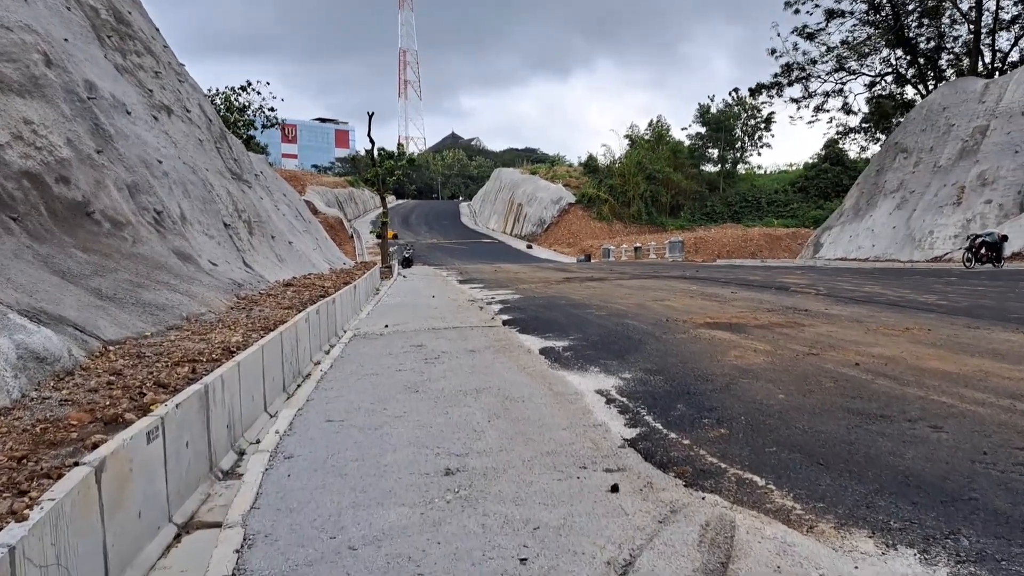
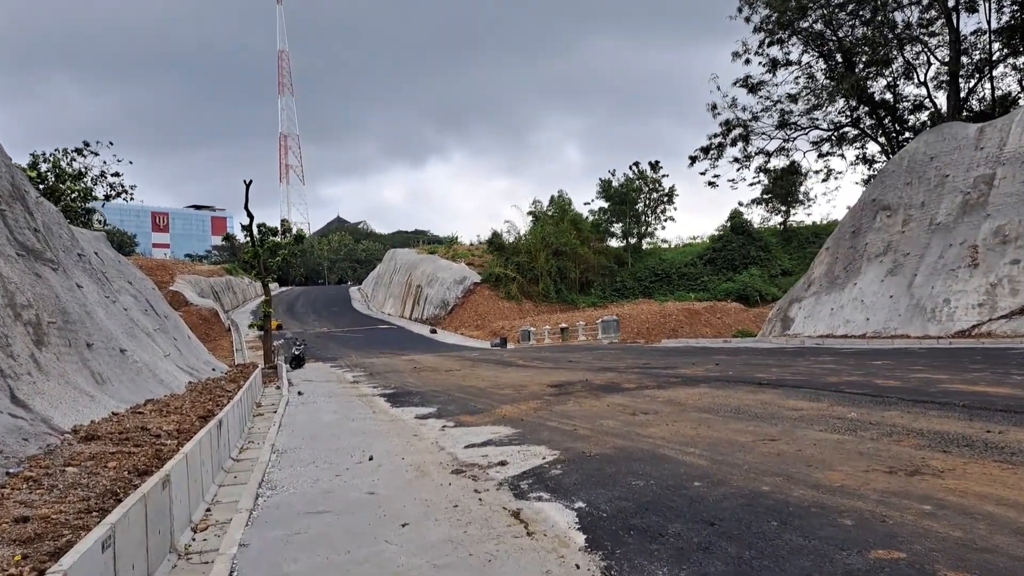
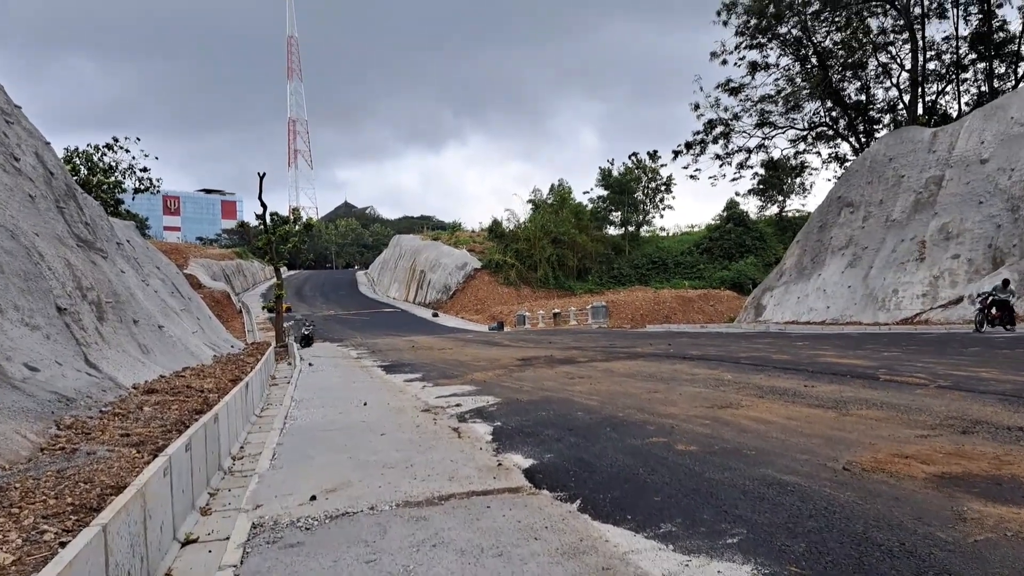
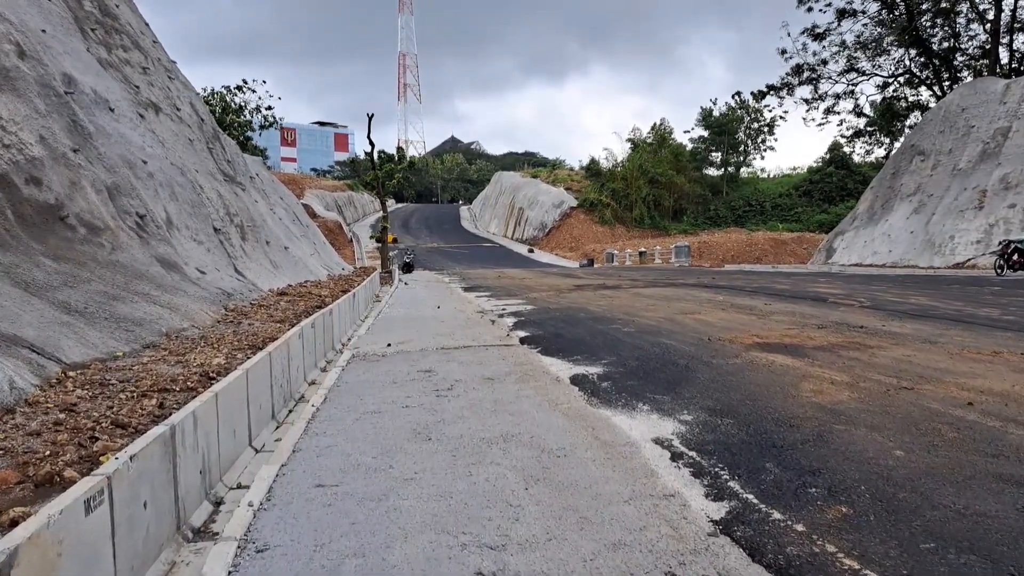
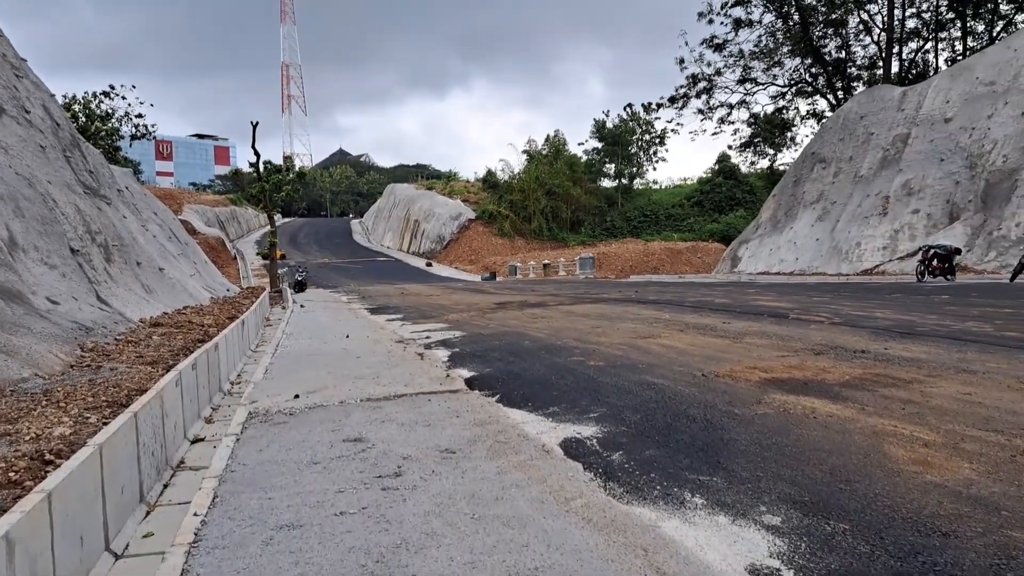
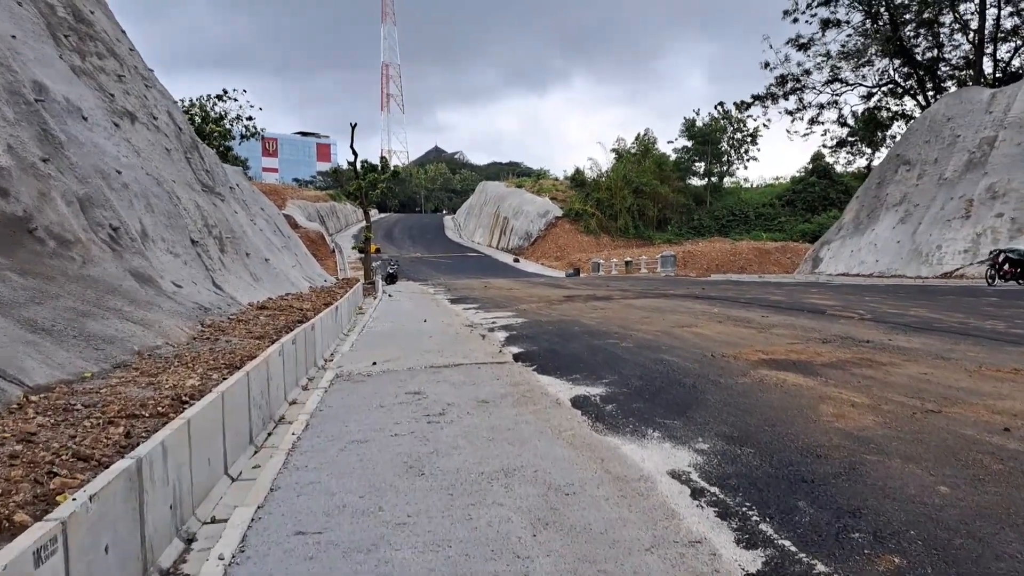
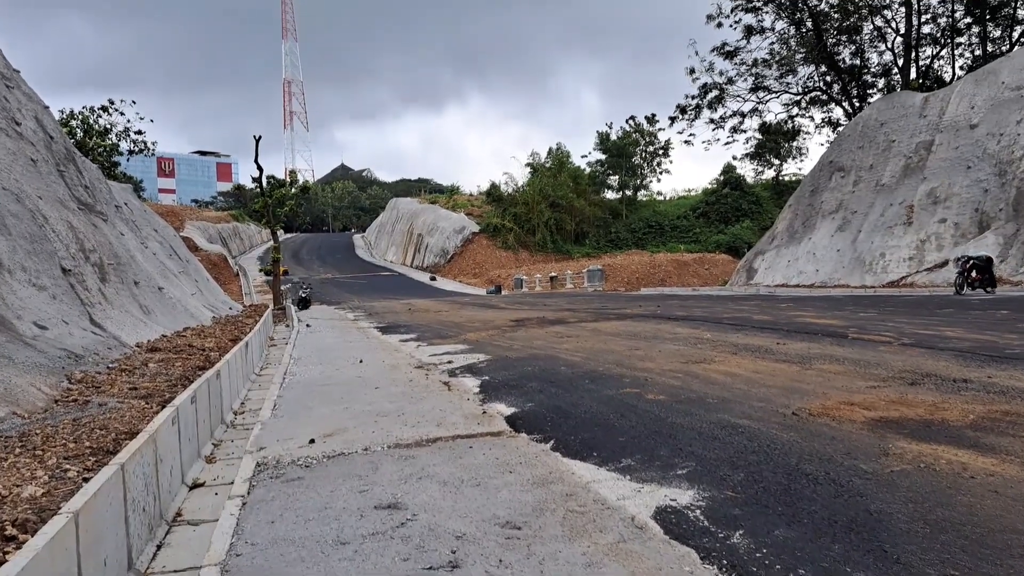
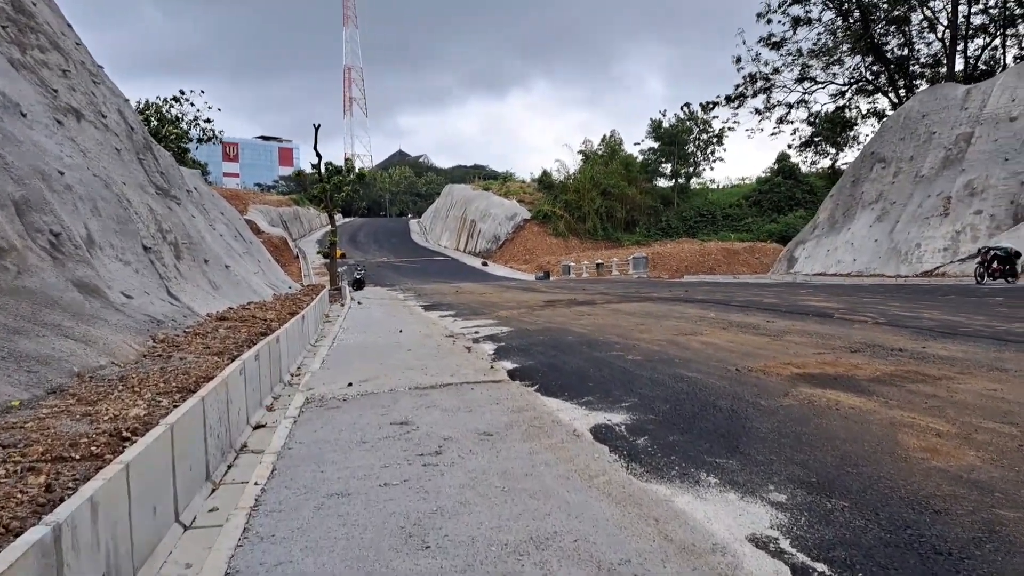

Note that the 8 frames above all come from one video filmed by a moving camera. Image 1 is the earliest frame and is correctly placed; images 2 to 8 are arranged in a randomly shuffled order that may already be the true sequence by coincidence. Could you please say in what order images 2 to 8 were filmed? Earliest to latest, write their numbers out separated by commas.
4, 6, 8, 5, 7, 3, 2
